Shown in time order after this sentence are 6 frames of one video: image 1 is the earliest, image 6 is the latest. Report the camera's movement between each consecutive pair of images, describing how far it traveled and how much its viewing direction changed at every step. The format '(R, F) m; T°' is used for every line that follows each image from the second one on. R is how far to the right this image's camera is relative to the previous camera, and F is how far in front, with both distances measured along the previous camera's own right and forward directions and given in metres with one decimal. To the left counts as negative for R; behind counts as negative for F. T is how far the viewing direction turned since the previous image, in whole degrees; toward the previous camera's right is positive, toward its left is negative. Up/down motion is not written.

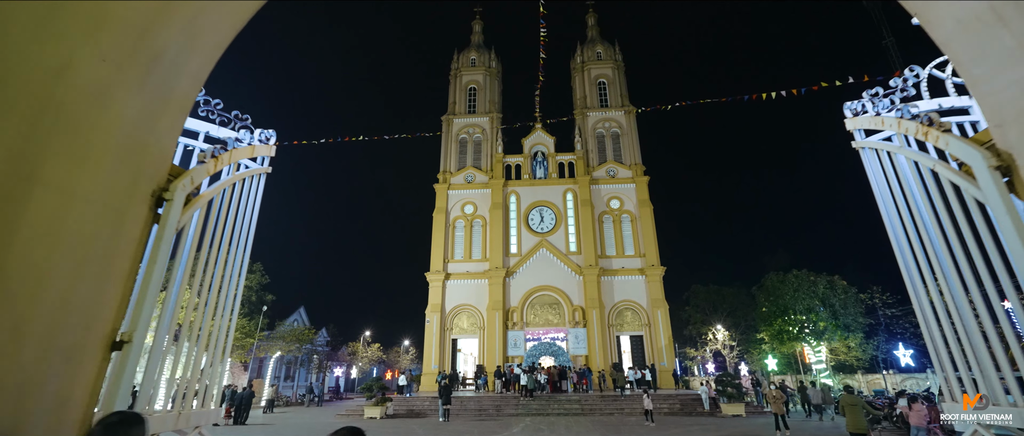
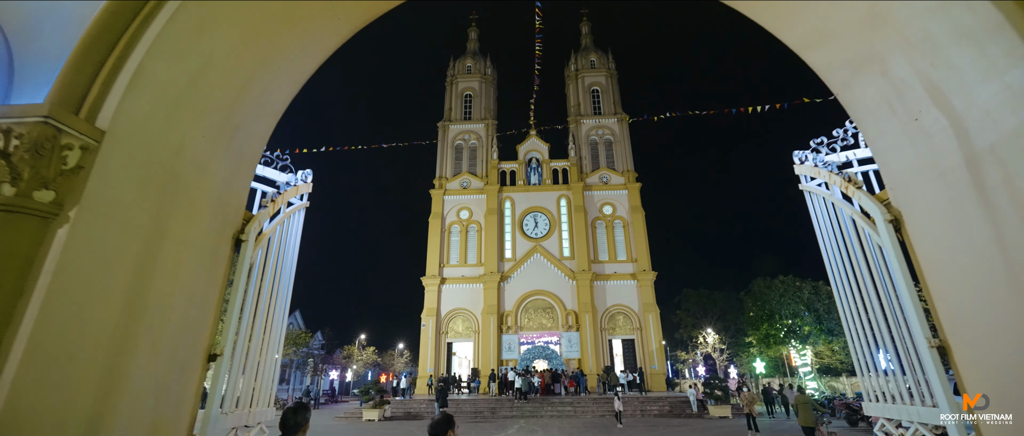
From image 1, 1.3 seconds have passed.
(-0.1, -0.7) m; +1°
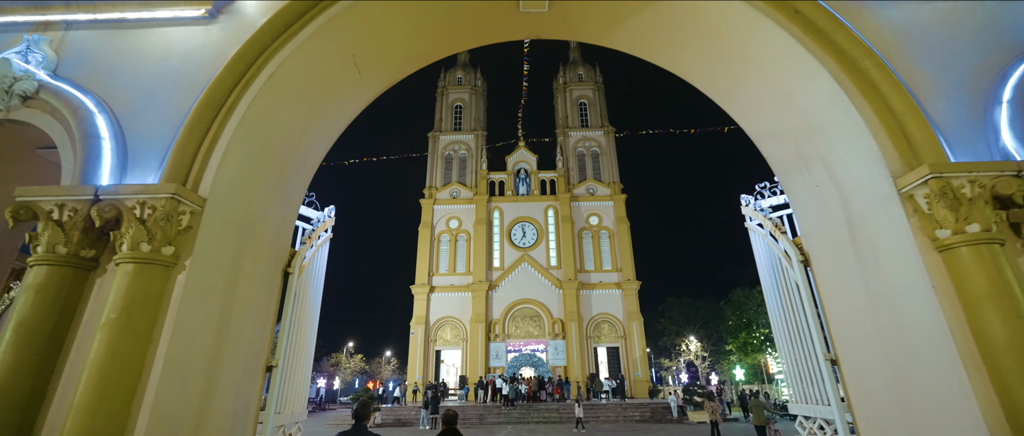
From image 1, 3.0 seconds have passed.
(-0.1, -0.8) m; +2°
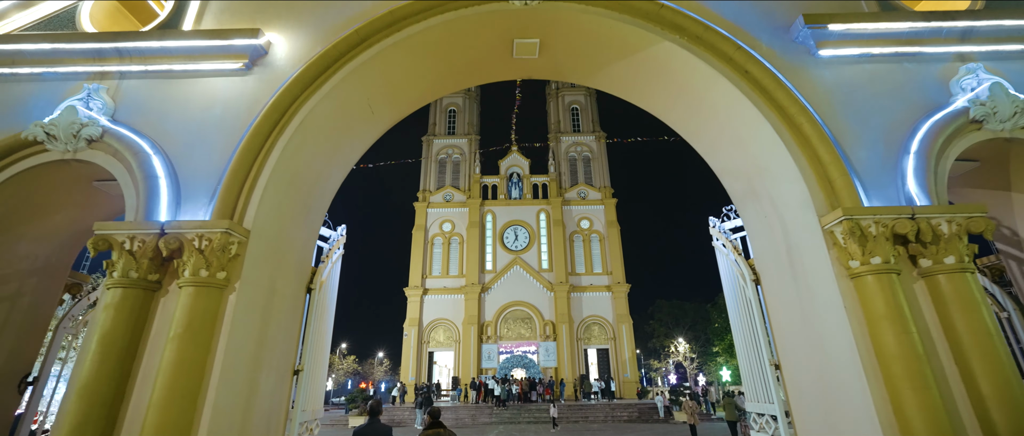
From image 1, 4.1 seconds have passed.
(0.0, -0.6) m; +1°
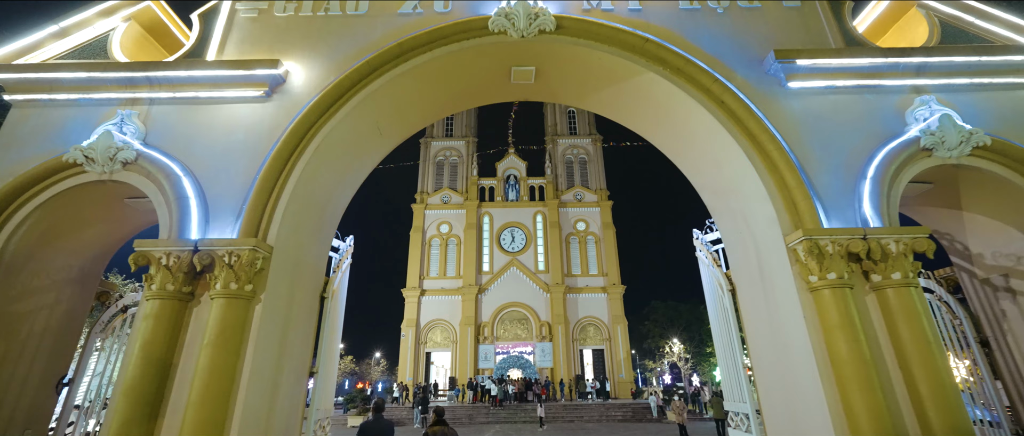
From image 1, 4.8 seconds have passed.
(0.0, -0.4) m; 0°
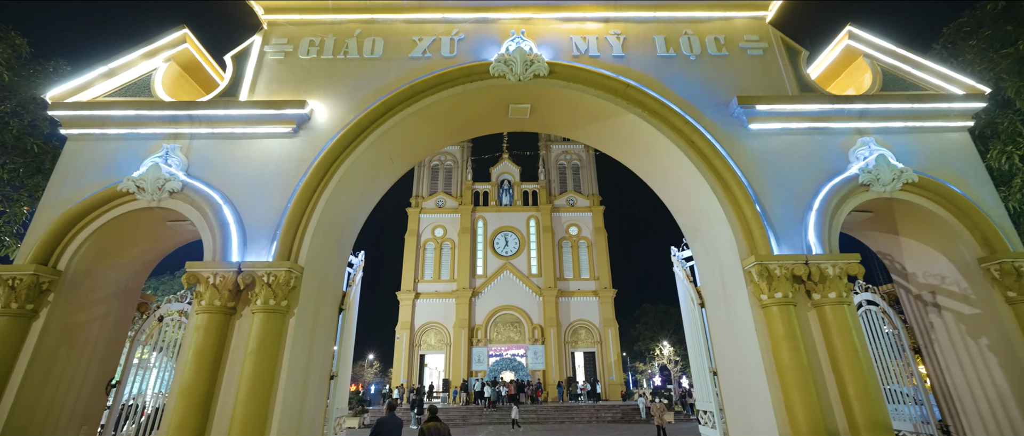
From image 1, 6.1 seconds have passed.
(0.0, -0.7) m; +1°
